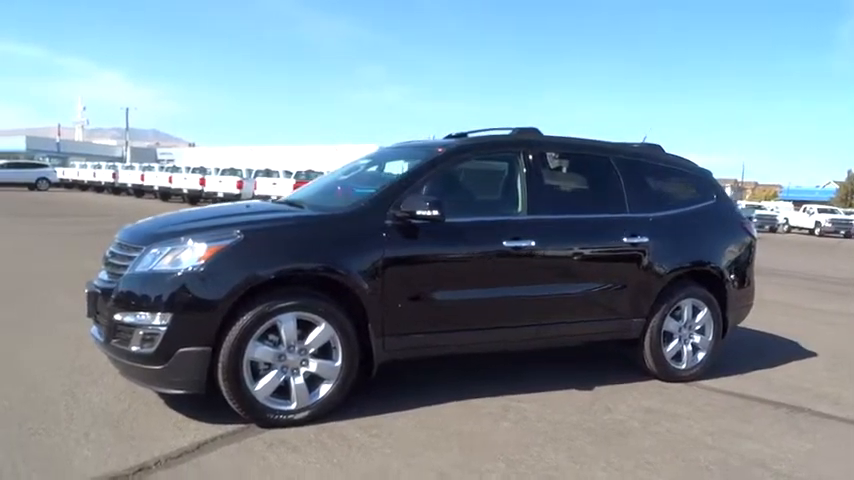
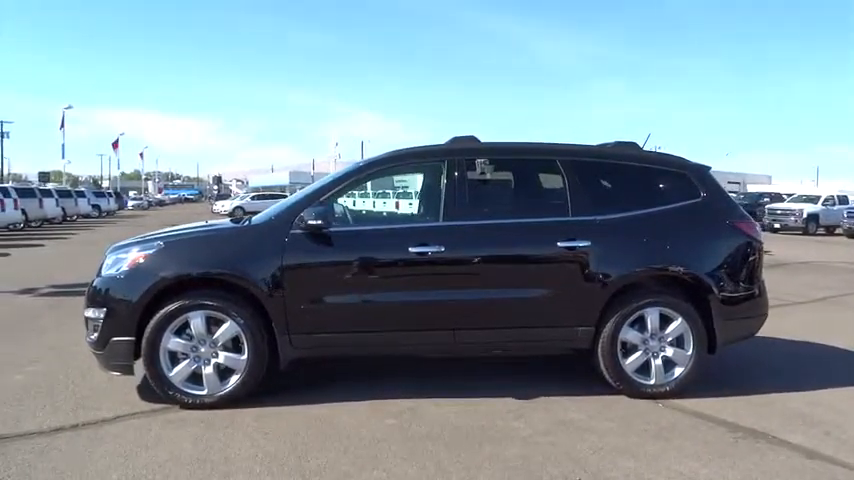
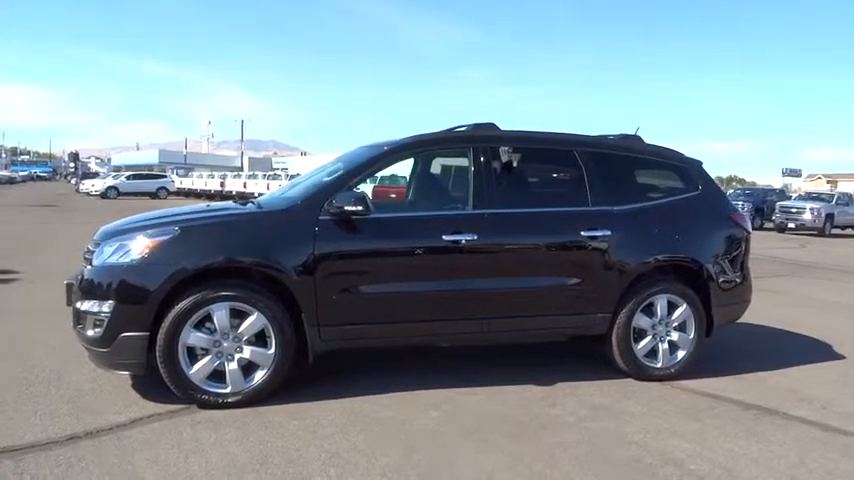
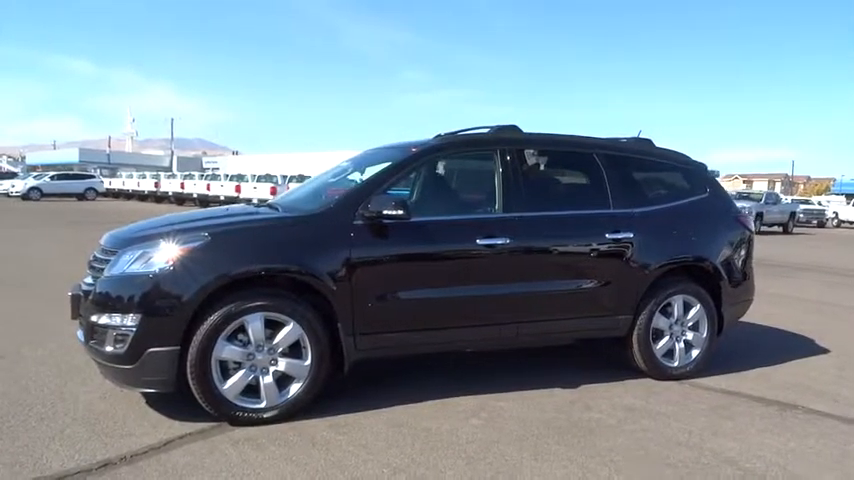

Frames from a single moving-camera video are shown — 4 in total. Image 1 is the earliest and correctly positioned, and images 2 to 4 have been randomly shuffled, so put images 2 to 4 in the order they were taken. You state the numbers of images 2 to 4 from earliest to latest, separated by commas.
4, 3, 2
